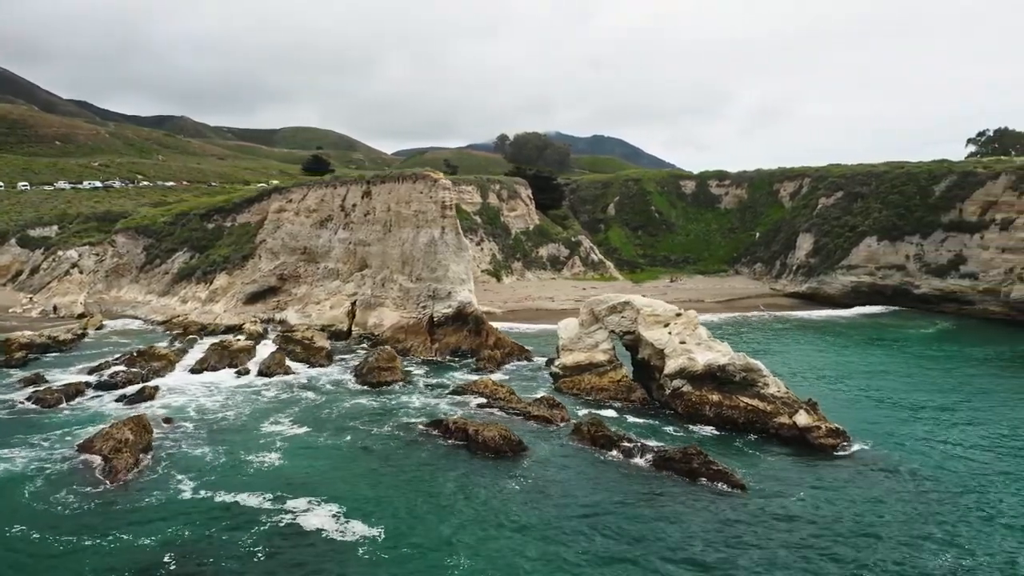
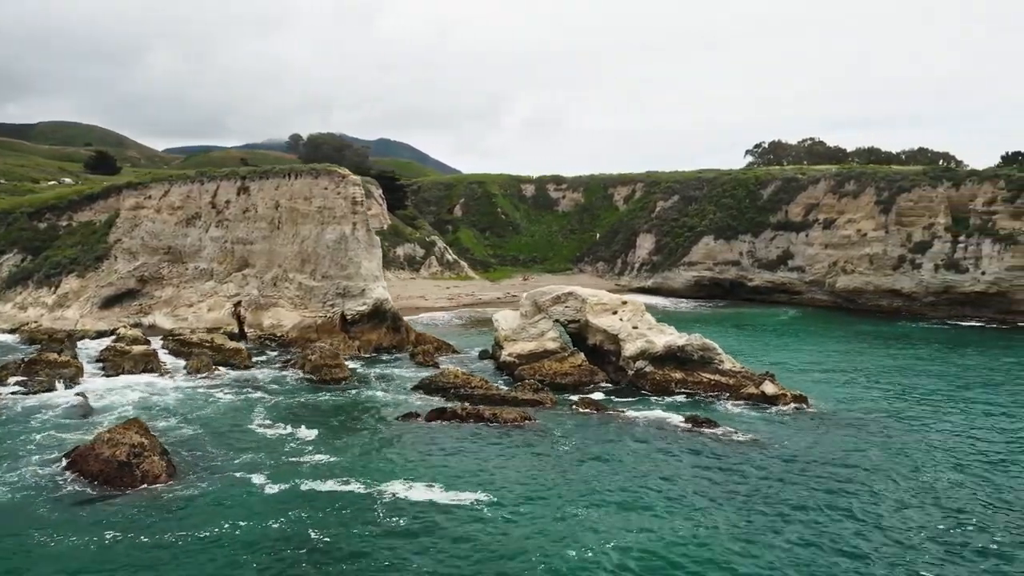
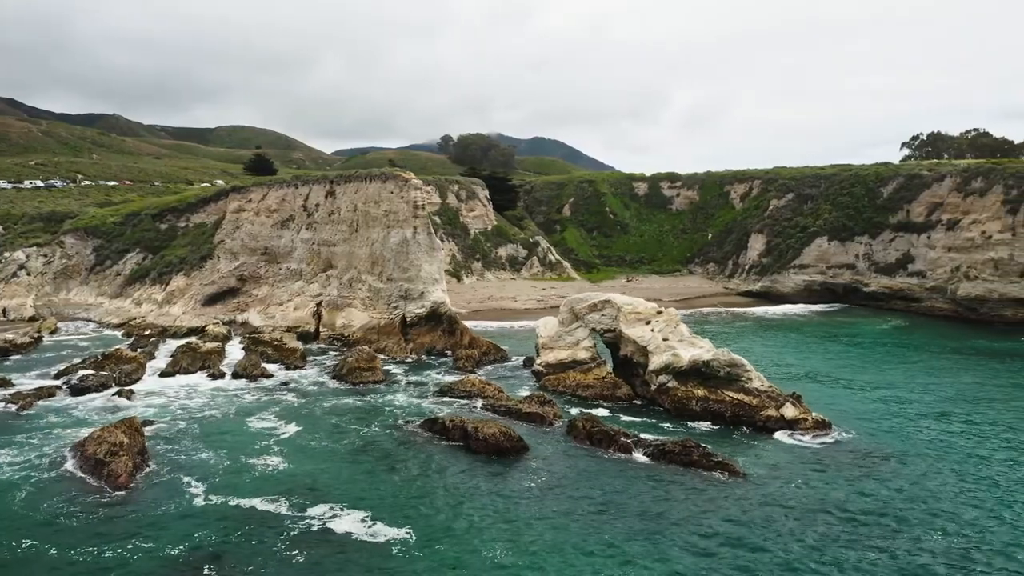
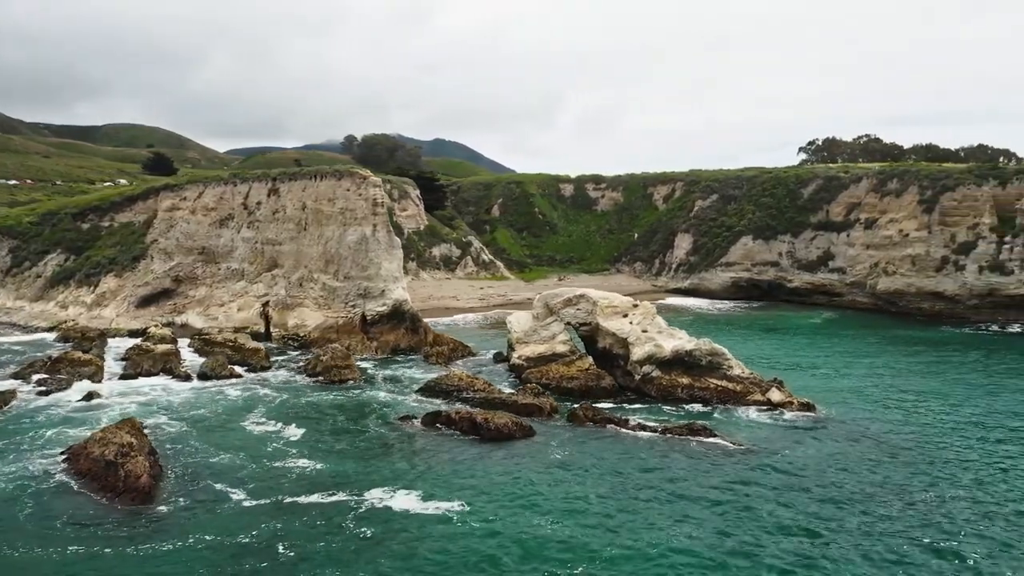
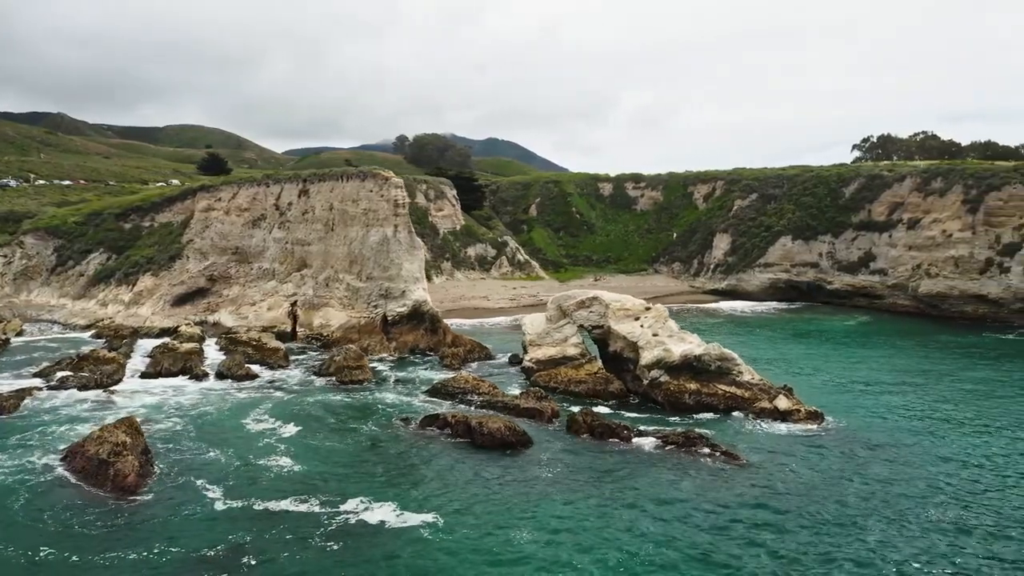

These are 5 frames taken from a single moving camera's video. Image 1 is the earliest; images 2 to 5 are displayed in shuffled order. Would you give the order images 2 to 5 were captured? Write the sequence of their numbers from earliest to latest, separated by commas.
3, 5, 4, 2
